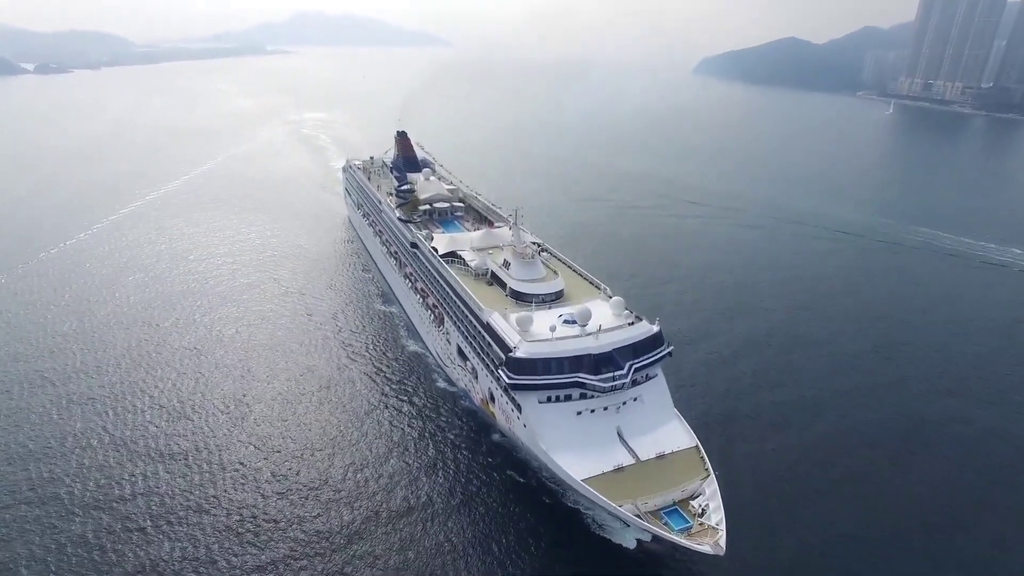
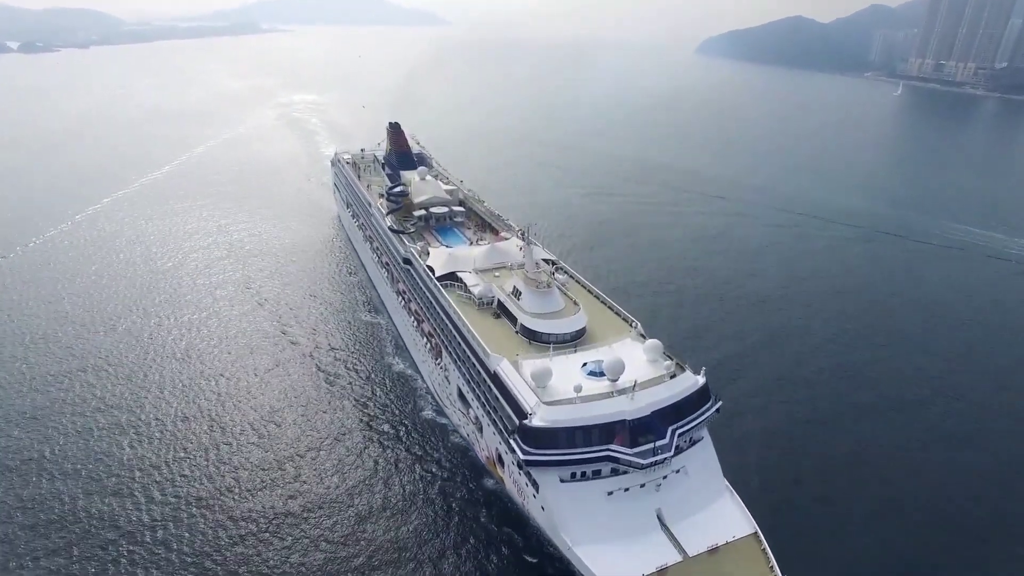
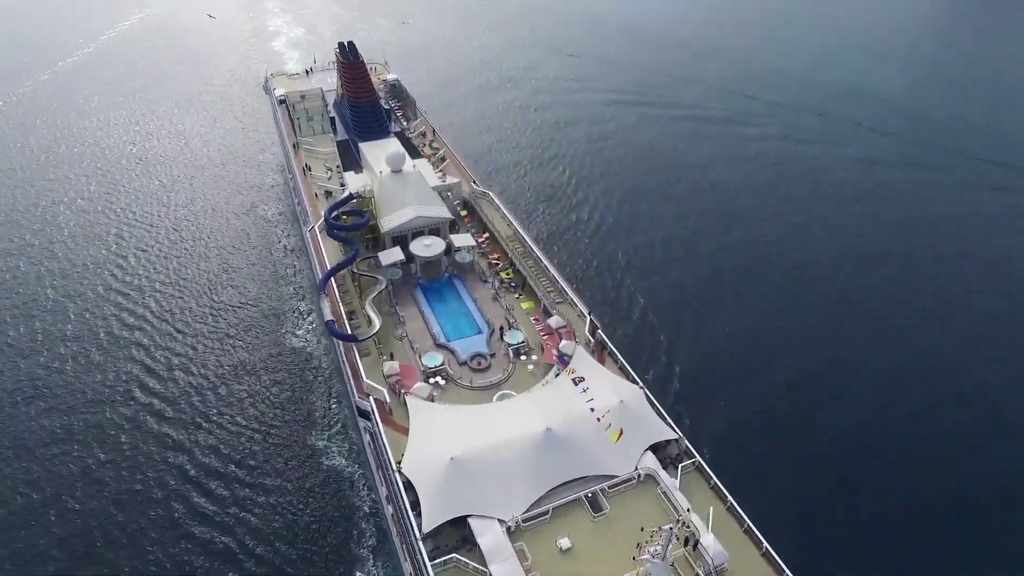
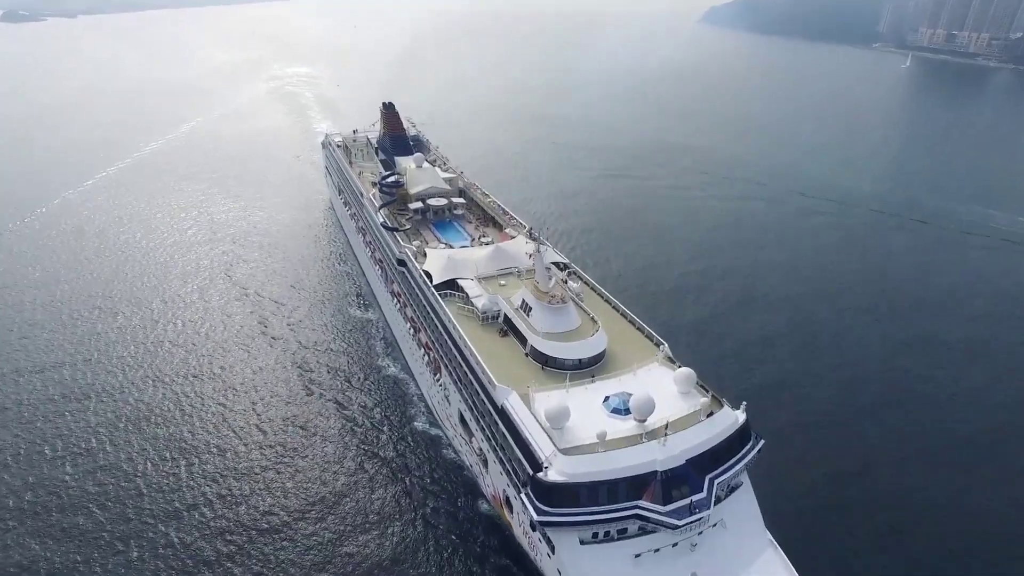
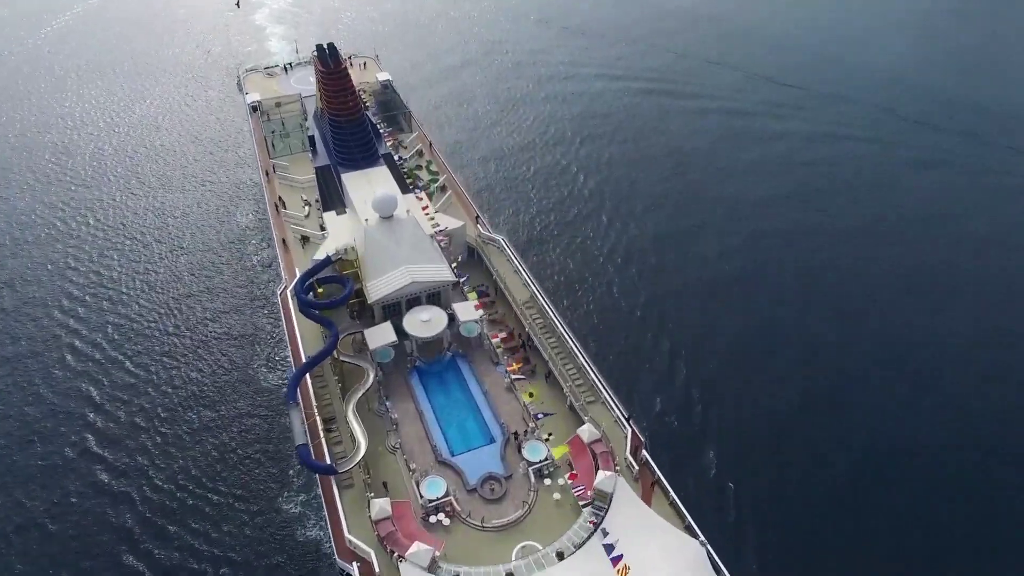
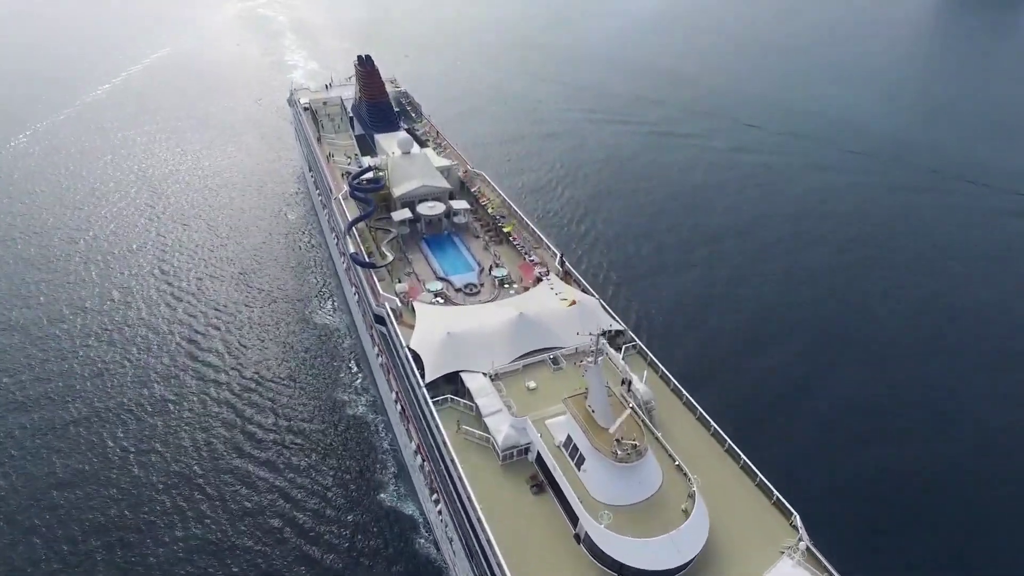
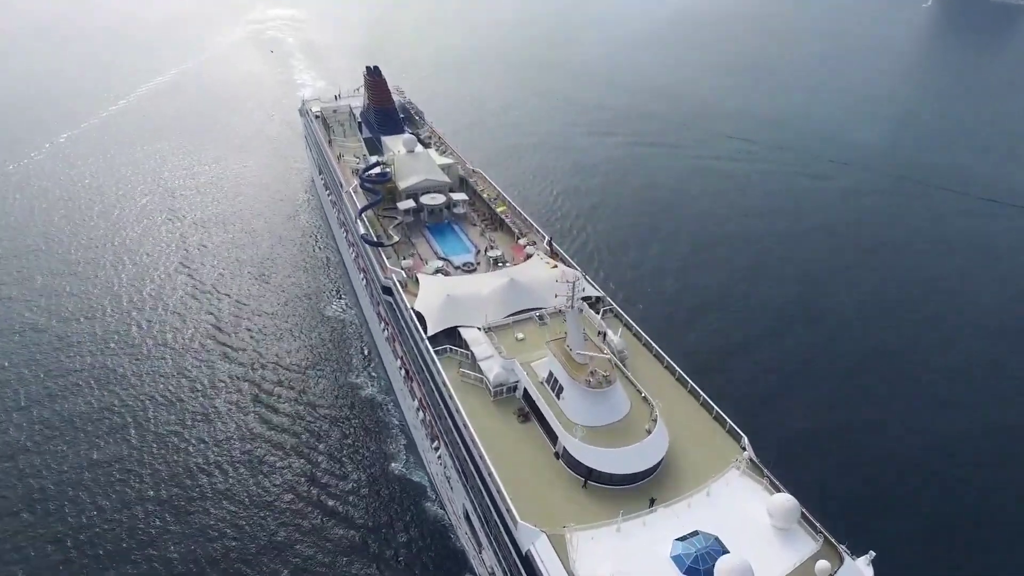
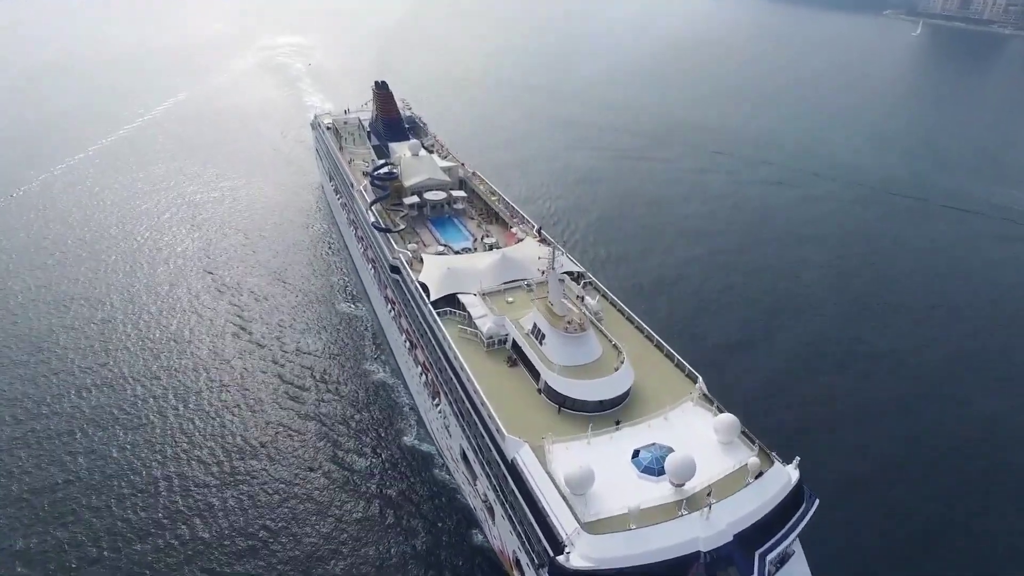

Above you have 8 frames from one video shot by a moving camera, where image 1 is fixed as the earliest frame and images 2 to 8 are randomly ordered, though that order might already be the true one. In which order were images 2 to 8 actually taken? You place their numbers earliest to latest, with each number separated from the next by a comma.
2, 4, 8, 7, 6, 3, 5
